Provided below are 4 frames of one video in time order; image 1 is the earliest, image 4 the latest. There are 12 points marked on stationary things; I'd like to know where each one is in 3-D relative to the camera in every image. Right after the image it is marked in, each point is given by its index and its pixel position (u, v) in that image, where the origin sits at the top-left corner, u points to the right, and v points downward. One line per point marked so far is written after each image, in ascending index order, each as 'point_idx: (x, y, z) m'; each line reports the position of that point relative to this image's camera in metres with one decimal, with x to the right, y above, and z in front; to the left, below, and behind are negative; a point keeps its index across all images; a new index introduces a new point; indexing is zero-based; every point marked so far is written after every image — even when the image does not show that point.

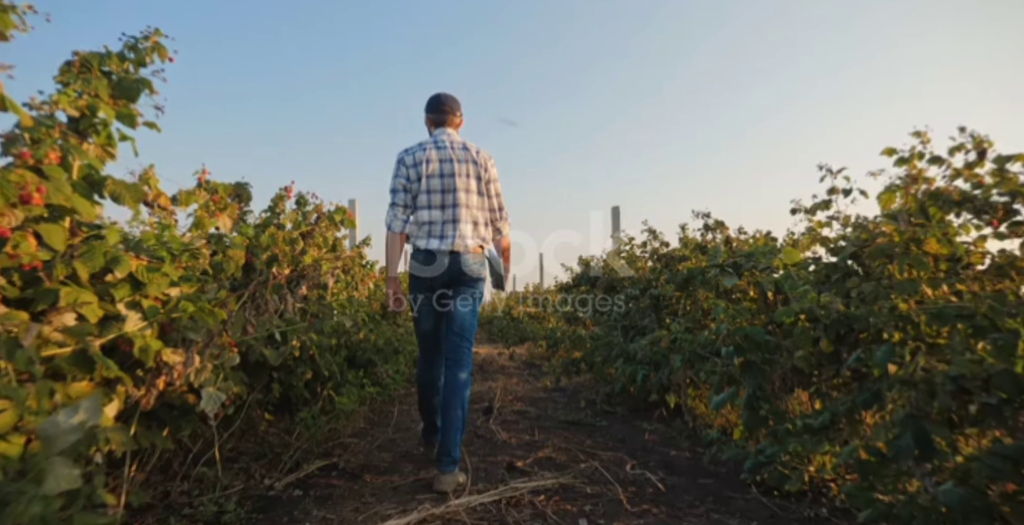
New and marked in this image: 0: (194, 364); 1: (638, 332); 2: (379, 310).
0: (-1.0, -0.3, +1.6) m
1: (+1.2, -0.7, +4.8) m
2: (-1.6, -0.6, +6.0) m
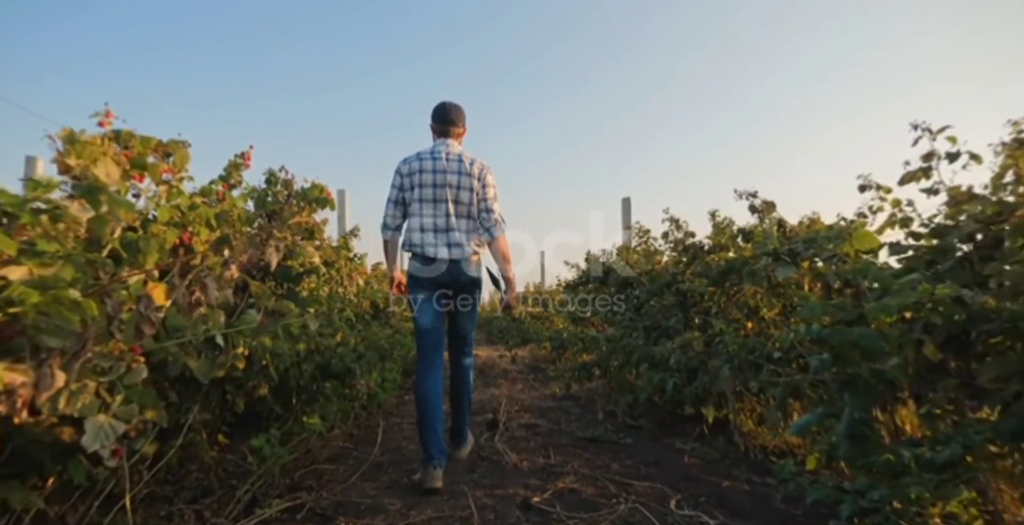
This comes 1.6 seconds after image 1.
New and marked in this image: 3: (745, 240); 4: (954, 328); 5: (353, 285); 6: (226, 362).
0: (-0.9, -0.2, +1.0) m
1: (+1.2, -0.6, +4.2) m
2: (-1.5, -0.5, +5.4) m
3: (+1.5, +0.1, +3.2) m
4: (+1.5, -0.2, +1.7) m
5: (-1.6, -0.2, +5.2) m
6: (-0.9, -0.3, +1.6) m
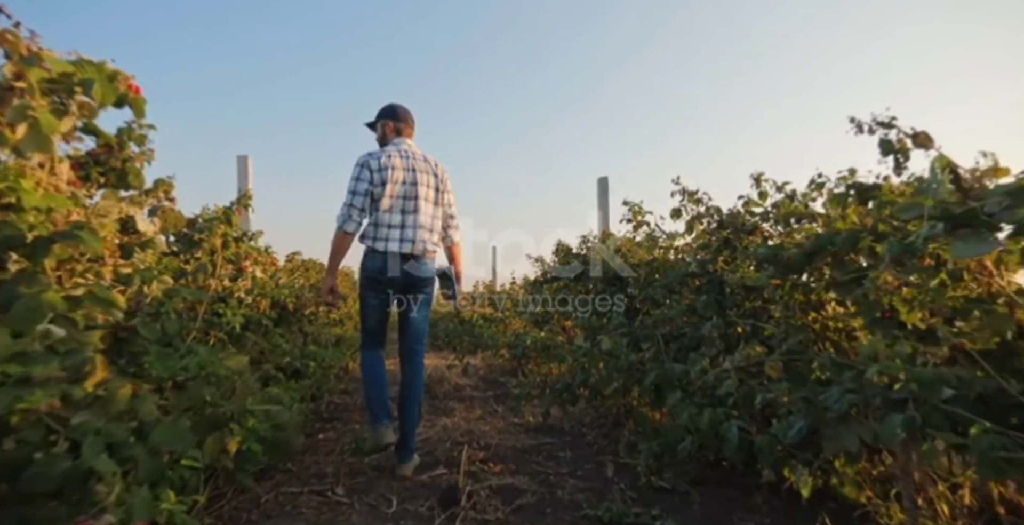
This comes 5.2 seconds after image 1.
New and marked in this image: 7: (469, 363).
0: (-0.8, -0.1, -0.4) m
1: (+1.0, -0.5, +3.0) m
2: (-1.9, -0.4, +3.9) m
3: (+1.4, +0.2, +2.0) m
4: (+1.6, -0.1, +0.6) m
5: (-1.9, -0.1, +3.7) m
6: (-0.8, -0.2, +0.2) m
7: (-0.6, -1.4, +7.3) m
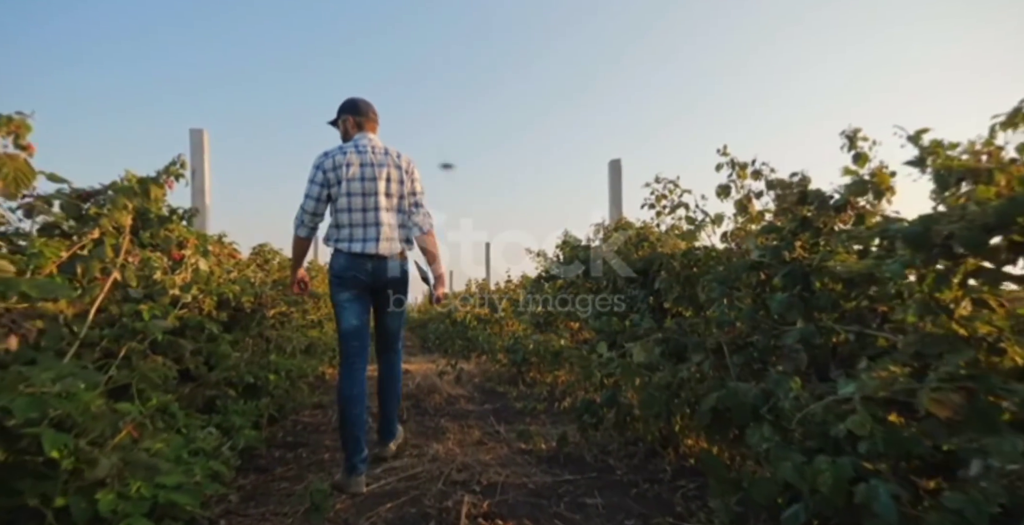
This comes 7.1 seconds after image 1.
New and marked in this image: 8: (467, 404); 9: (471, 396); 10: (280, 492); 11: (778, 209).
0: (-0.7, -0.1, -1.2) m
1: (+1.1, -0.4, +2.3) m
2: (-1.8, -0.3, +3.1) m
3: (+1.4, +0.3, +1.3) m
4: (+1.7, -0.1, -0.2) m
5: (-1.9, -0.1, +2.9) m
6: (-0.7, -0.1, -0.6) m
7: (-0.6, -1.4, +6.5) m
8: (-0.5, -1.4, +5.0) m
9: (-0.4, -1.4, +5.4) m
10: (-1.2, -1.1, +2.5) m
11: (+1.3, +0.3, +2.6) m
